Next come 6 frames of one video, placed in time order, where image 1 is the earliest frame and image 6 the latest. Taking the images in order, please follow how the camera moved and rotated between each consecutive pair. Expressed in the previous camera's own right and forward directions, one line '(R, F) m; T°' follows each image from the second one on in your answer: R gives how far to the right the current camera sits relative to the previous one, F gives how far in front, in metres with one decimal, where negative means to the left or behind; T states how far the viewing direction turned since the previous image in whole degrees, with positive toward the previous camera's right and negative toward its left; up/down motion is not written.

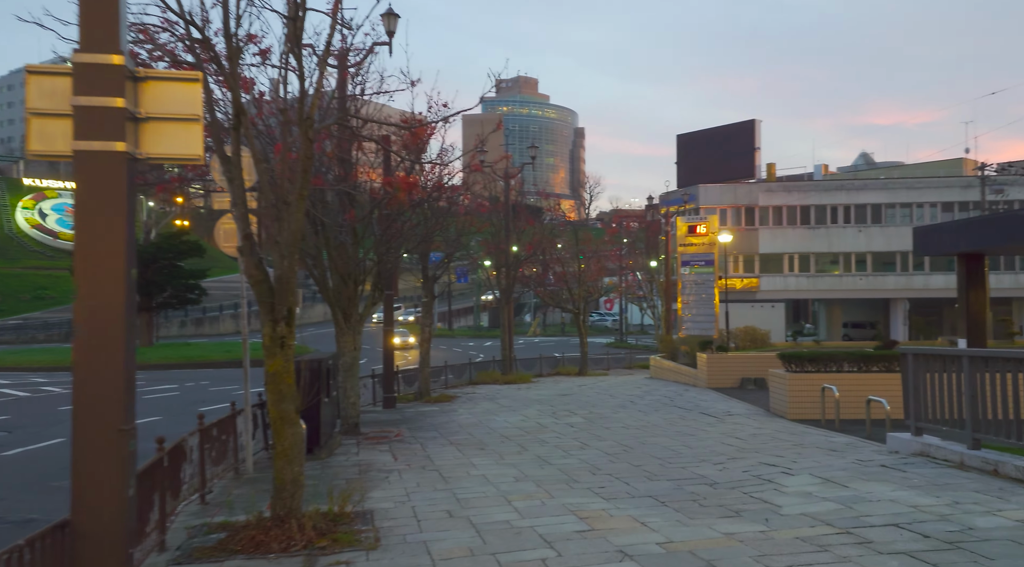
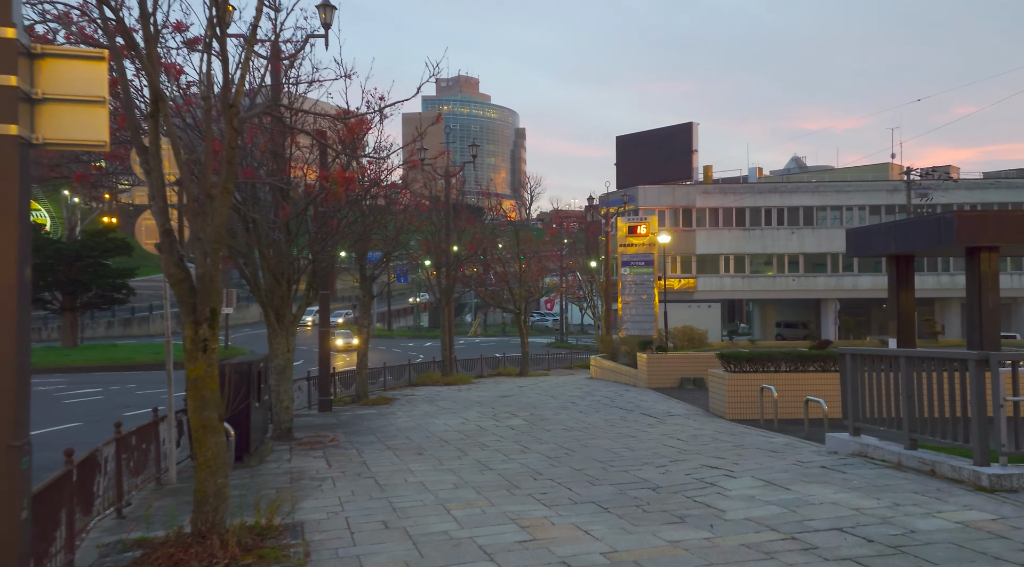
(0.0, +0.3) m; +4°
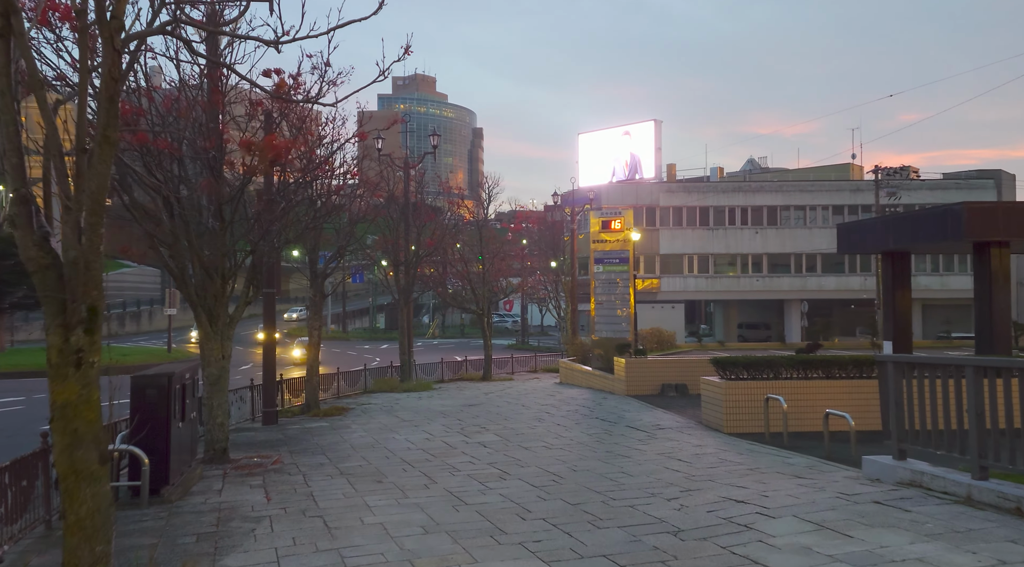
(-0.2, +1.8) m; +3°
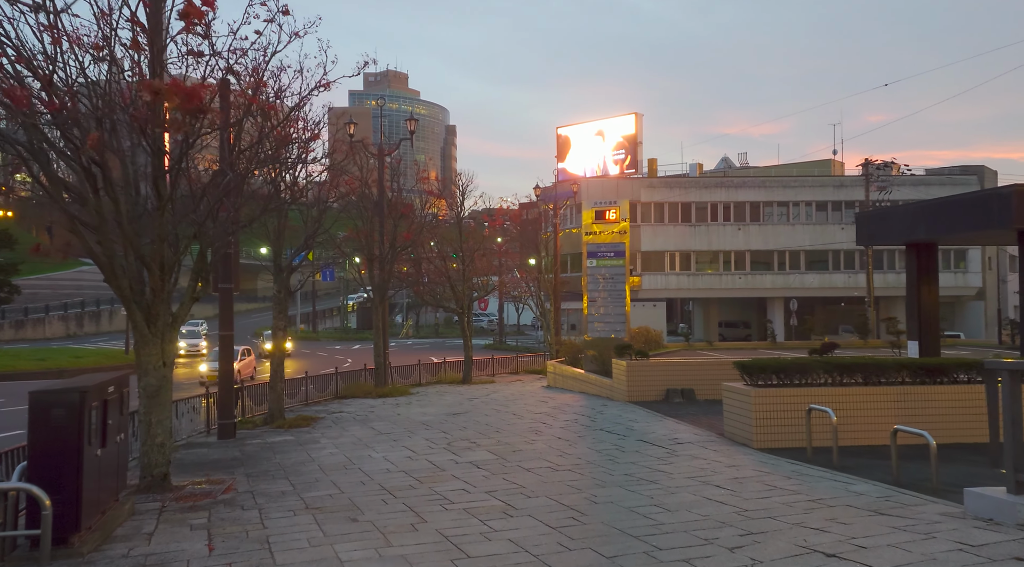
(-0.3, +1.9) m; +2°
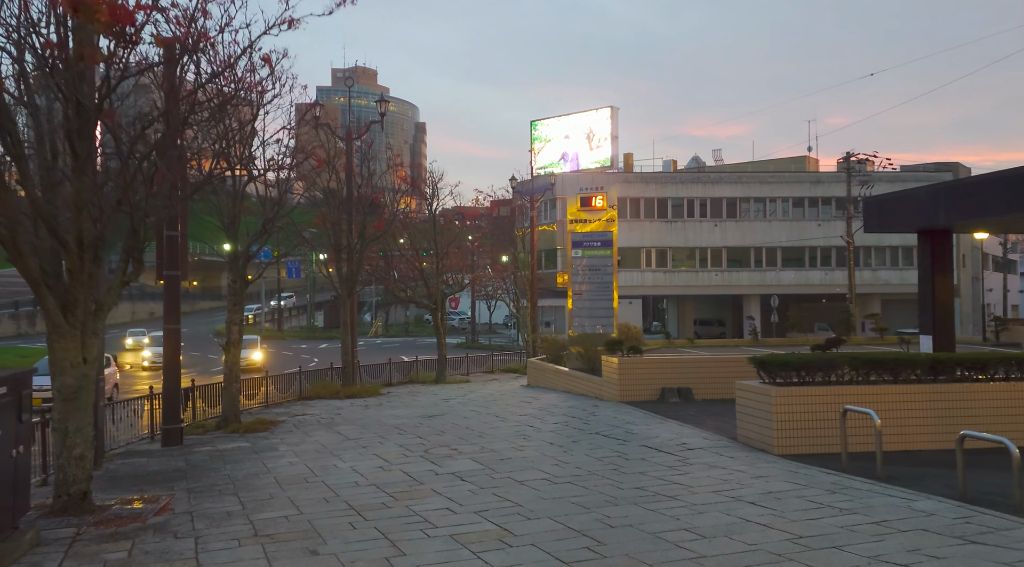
(-0.2, +1.5) m; +2°
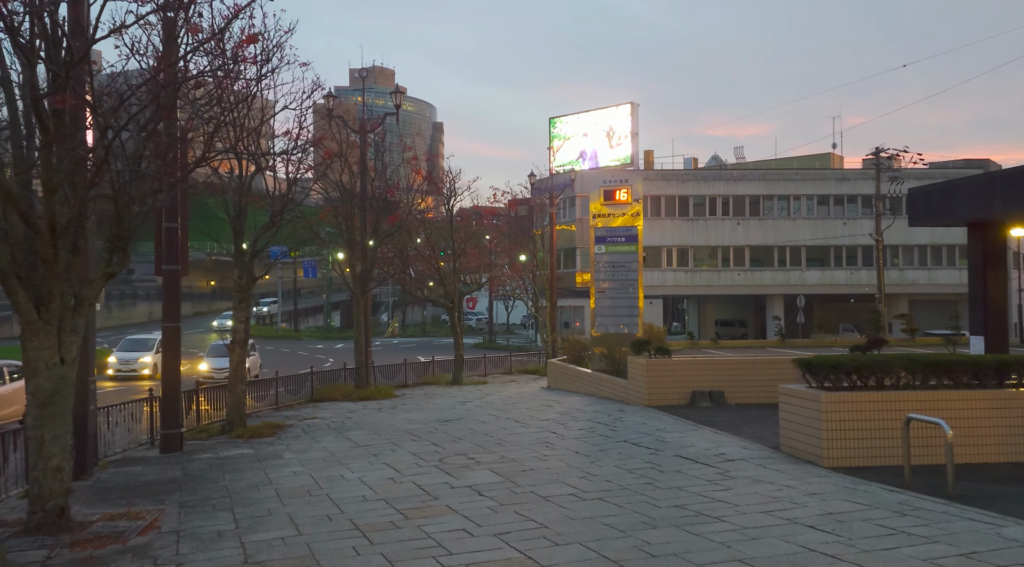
(-0.1, +0.9) m; -1°
